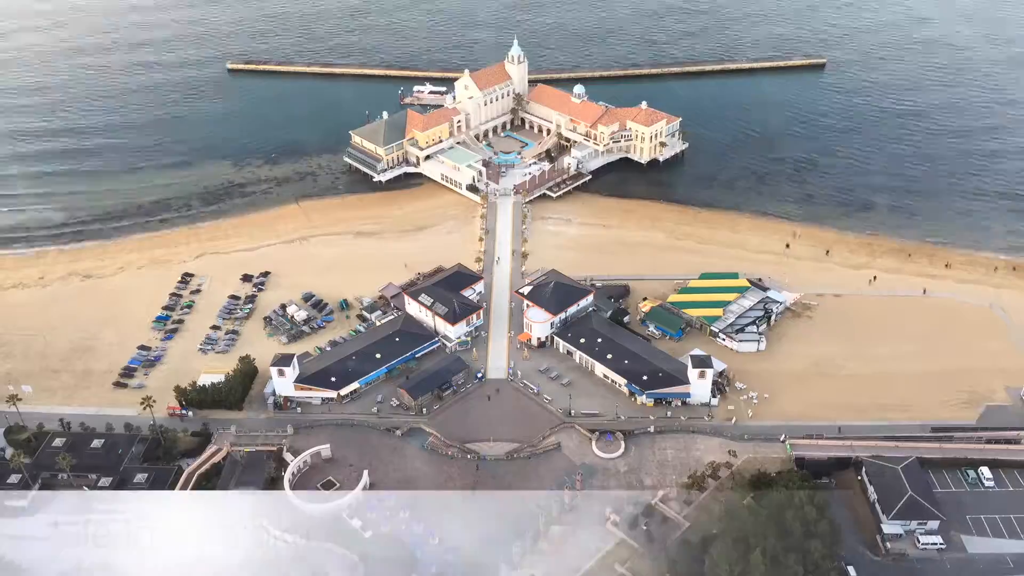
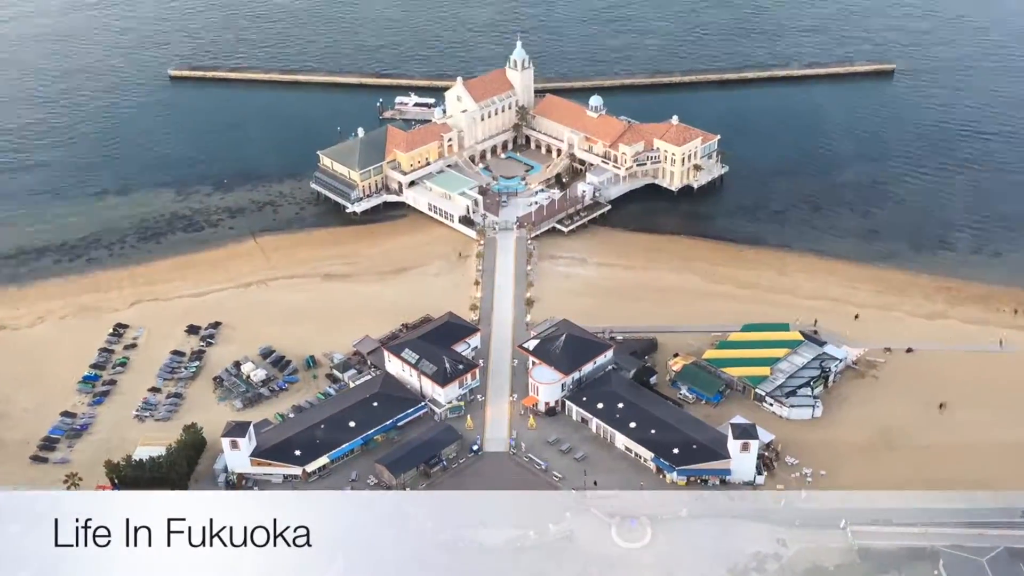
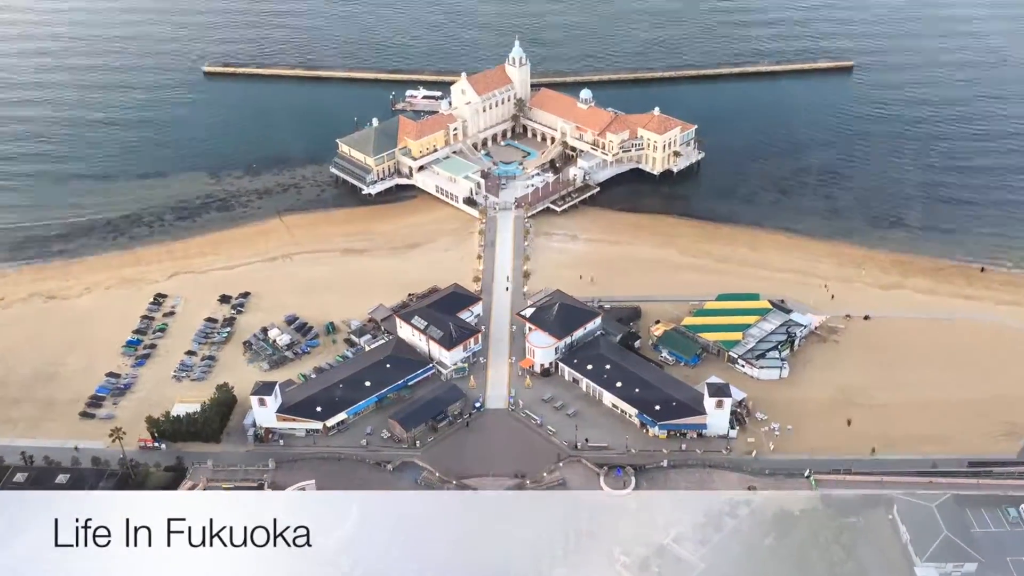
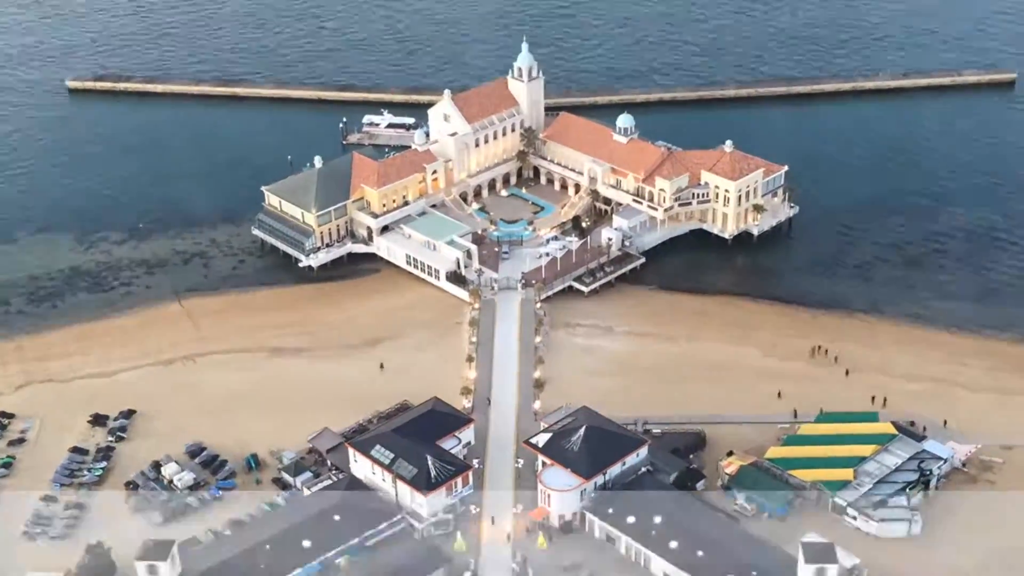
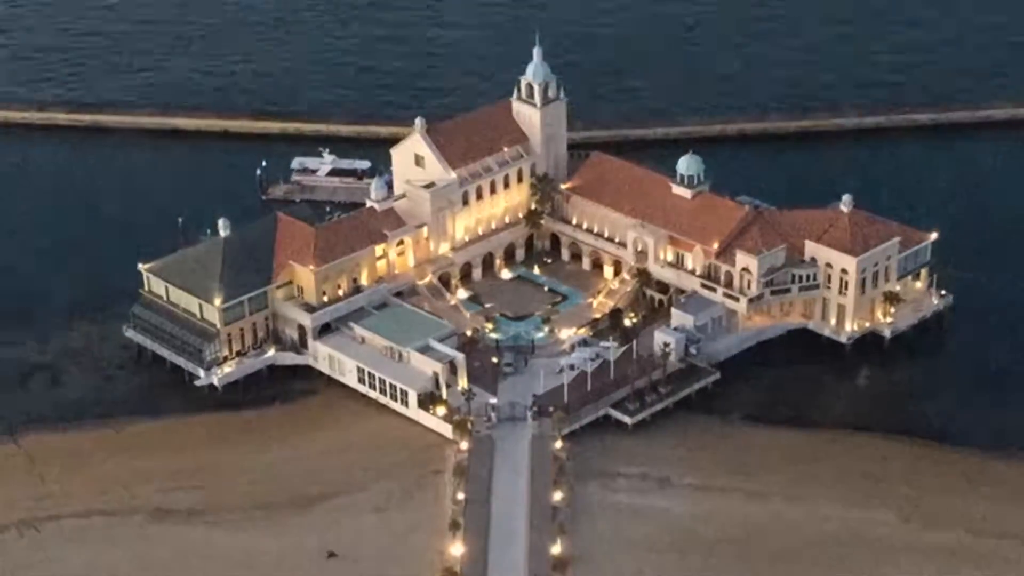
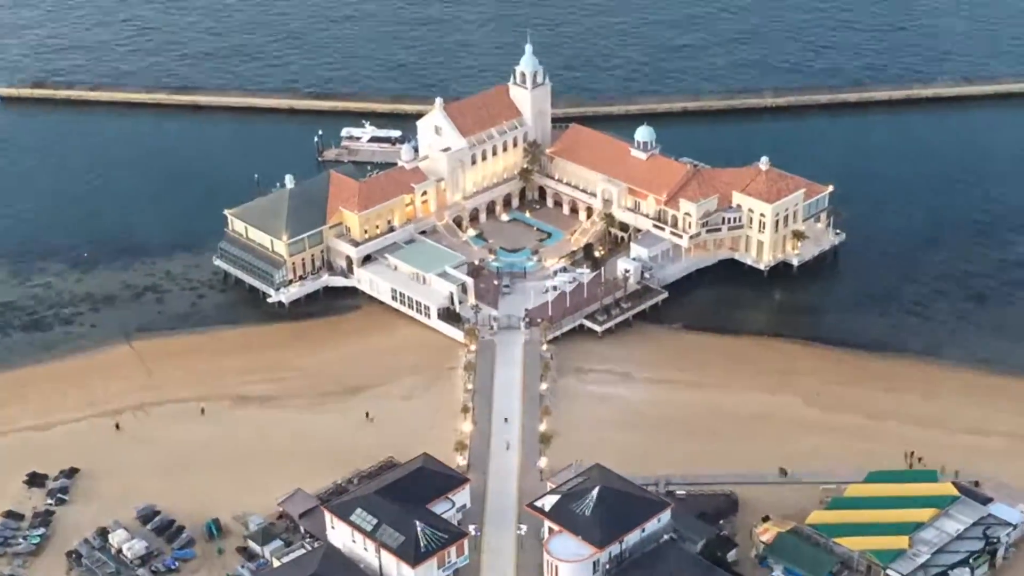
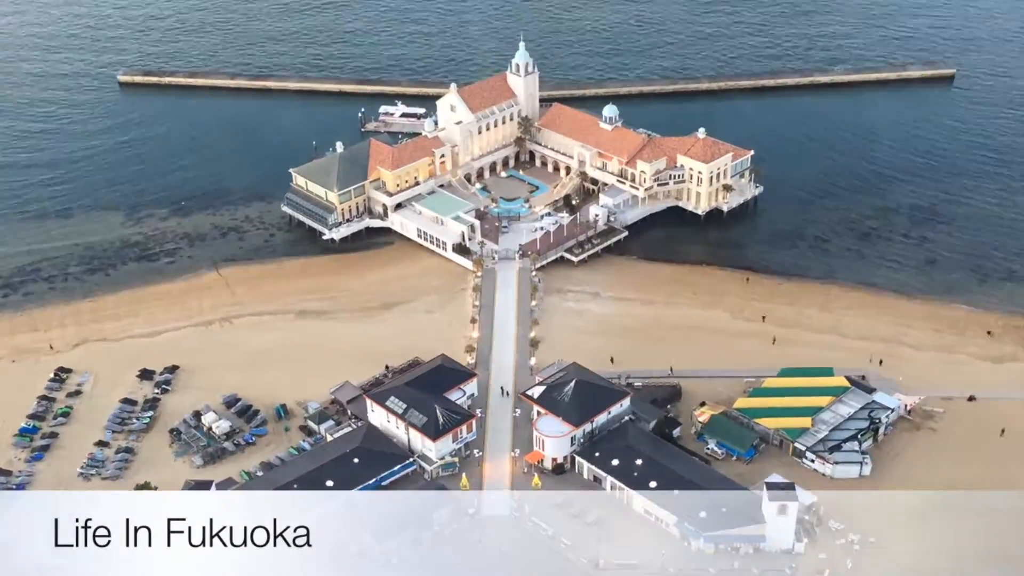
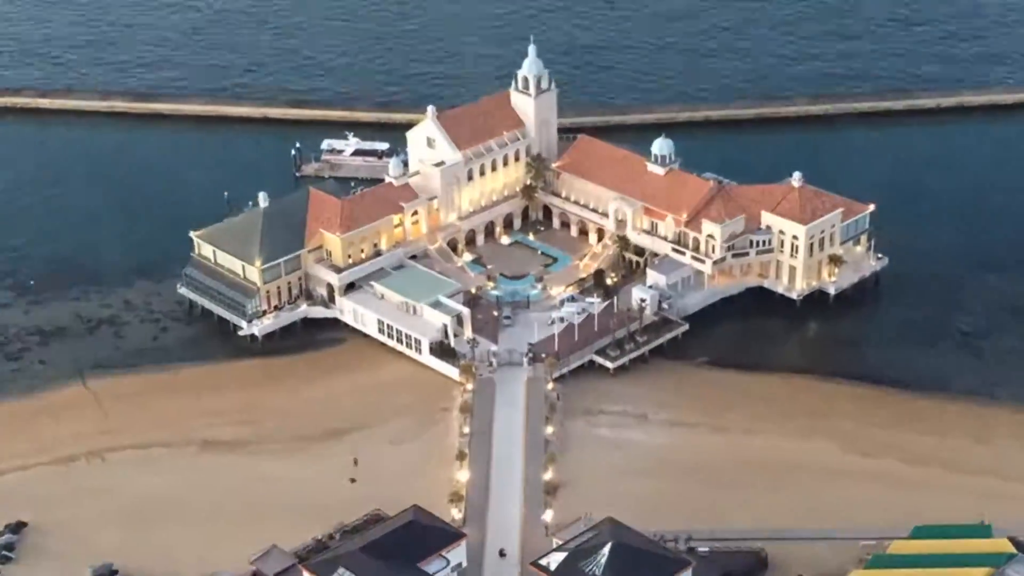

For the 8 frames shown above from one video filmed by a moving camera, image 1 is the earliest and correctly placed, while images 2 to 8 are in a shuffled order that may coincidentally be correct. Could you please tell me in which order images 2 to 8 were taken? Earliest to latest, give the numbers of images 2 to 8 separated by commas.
3, 2, 7, 4, 6, 8, 5
